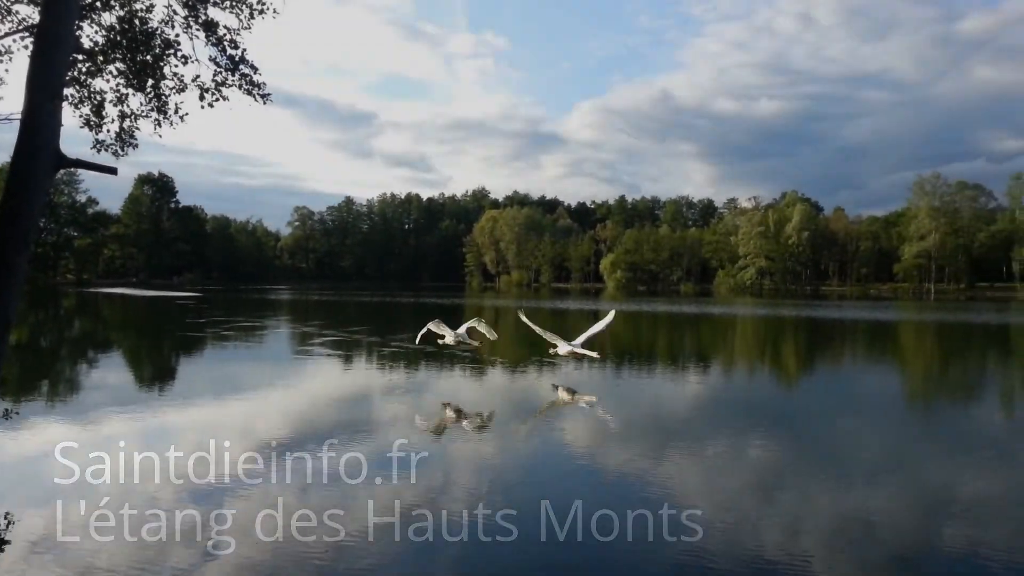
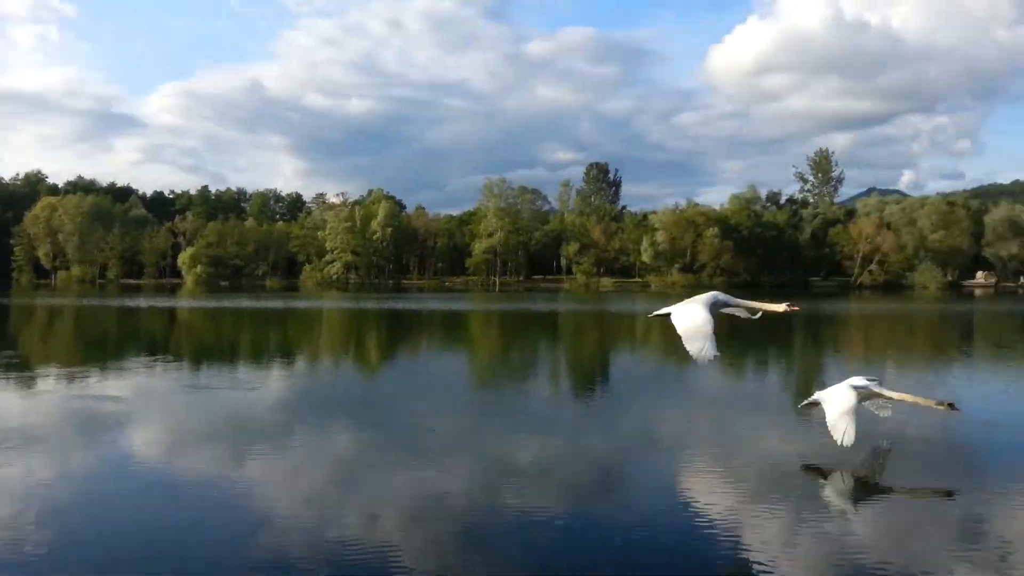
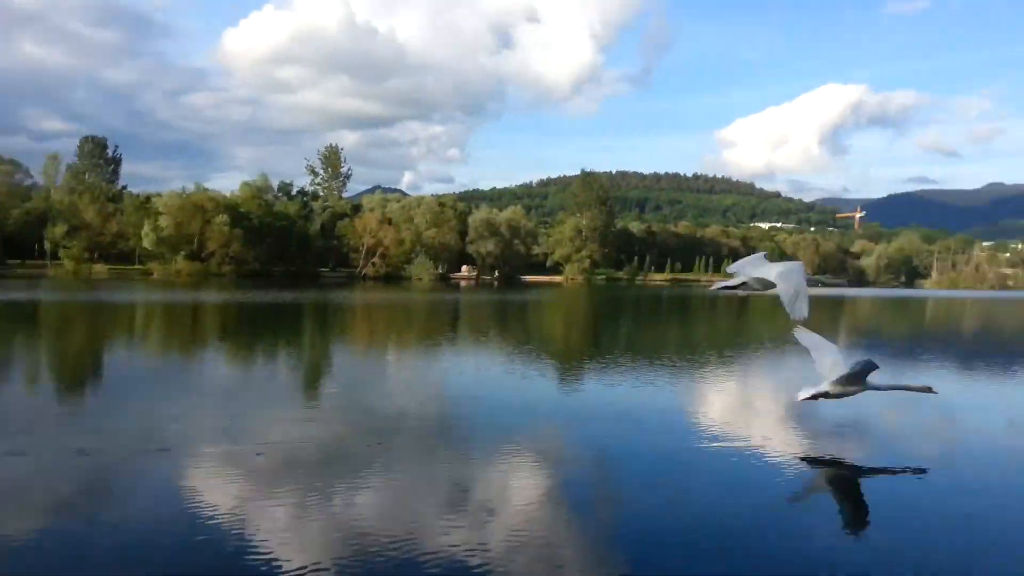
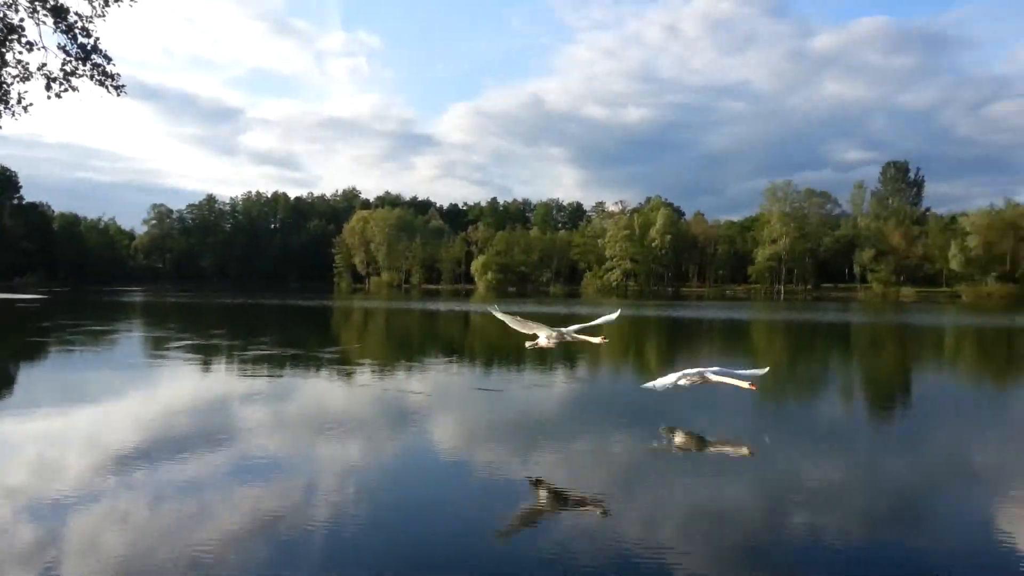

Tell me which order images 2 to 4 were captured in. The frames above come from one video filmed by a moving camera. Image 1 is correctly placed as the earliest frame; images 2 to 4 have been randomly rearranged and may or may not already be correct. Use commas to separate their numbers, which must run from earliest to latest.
4, 2, 3
